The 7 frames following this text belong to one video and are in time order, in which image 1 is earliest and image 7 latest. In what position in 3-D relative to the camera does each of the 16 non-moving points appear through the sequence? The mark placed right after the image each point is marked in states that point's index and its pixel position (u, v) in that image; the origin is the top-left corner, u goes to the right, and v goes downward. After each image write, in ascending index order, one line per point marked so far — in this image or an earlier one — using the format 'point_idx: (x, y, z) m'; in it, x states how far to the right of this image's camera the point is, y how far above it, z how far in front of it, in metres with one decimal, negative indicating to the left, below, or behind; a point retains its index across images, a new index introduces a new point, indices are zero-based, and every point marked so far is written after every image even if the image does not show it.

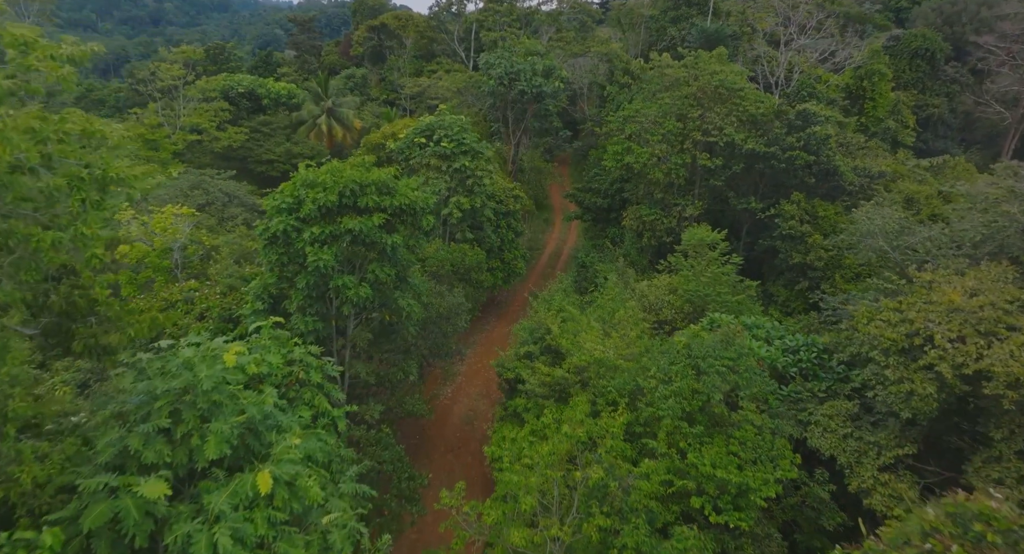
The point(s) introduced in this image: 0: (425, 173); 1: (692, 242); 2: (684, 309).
0: (-2.9, +3.4, +19.9) m
1: (+5.6, +1.1, +18.8) m
2: (+4.9, -0.9, +17.2) m
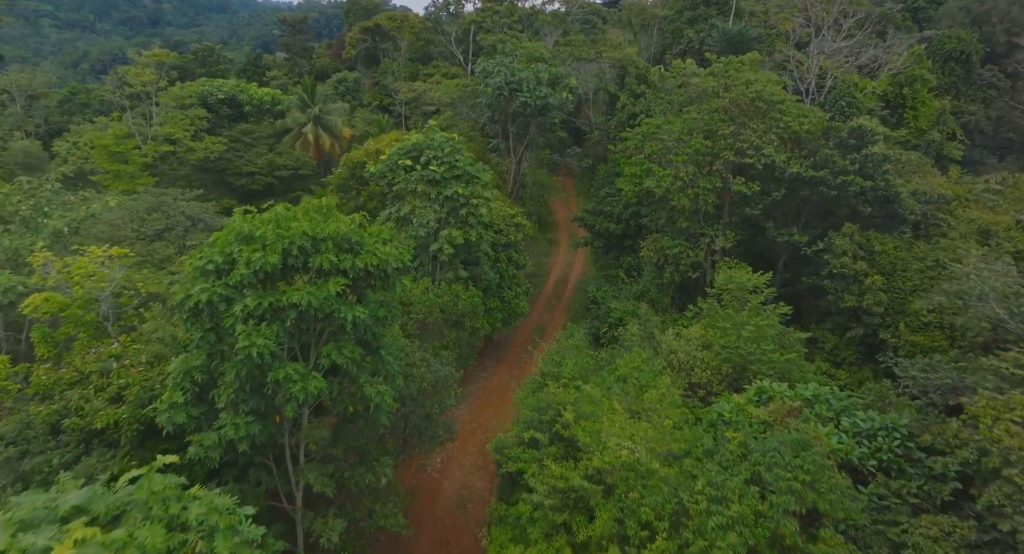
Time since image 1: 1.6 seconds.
0: (-2.9, +2.1, +16.9) m
1: (+5.7, -0.2, +15.8) m
2: (+5.0, -2.2, +14.2) m
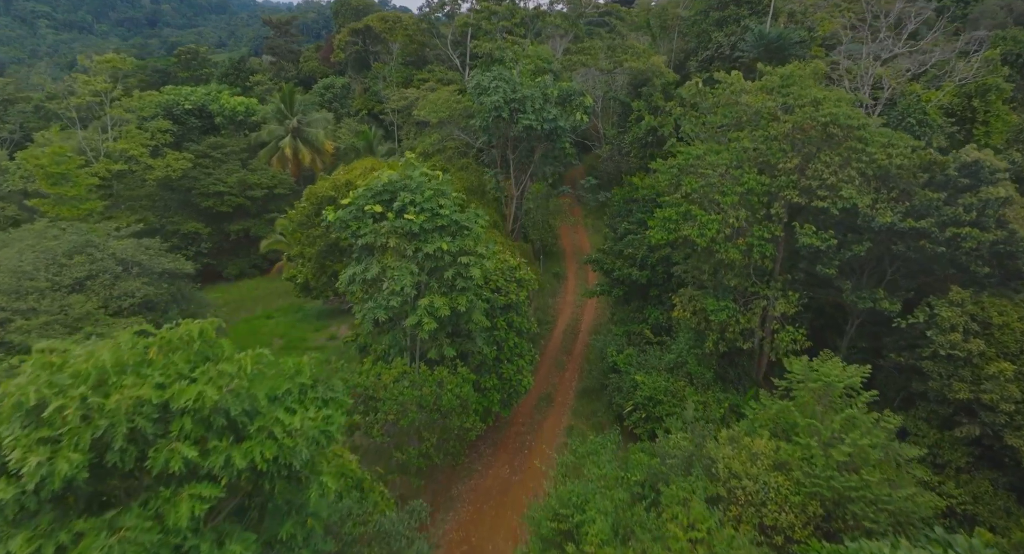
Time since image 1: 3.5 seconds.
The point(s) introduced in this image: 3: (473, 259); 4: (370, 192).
0: (-2.8, +0.4, +12.9) m
1: (+5.7, -1.9, +11.7) m
2: (+5.0, -4.0, +10.1) m
3: (-0.8, +0.4, +13.1) m
4: (-3.2, +1.9, +13.3) m
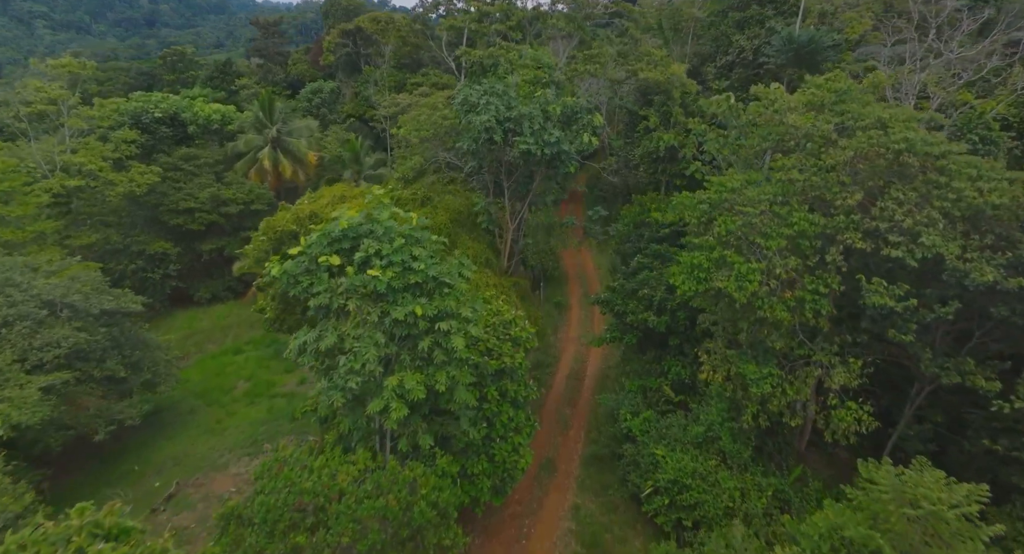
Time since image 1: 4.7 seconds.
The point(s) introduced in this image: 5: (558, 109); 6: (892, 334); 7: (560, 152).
0: (-3.0, -0.8, +10.1) m
1: (+5.6, -3.1, +8.9) m
2: (+4.9, -5.2, +7.3) m
3: (-1.0, -0.8, +10.4) m
4: (-3.3, +0.7, +10.5) m
5: (+1.0, +3.8, +13.5) m
6: (+7.1, -1.1, +11.2) m
7: (+1.1, +2.8, +13.5) m
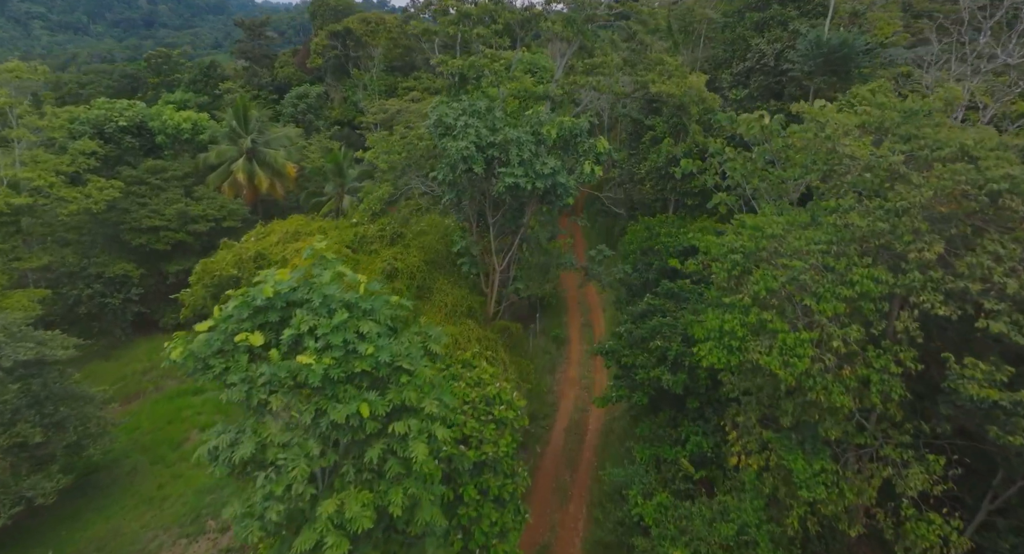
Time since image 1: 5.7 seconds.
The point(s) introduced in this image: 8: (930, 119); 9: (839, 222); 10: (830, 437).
0: (-3.2, -1.9, +7.6) m
1: (+5.3, -4.2, +6.4) m
2: (+4.6, -6.3, +4.8) m
3: (-1.2, -1.9, +7.8) m
4: (-3.6, -0.4, +8.0) m
5: (+0.8, +2.7, +11.0) m
6: (+6.8, -2.2, +8.6) m
7: (+0.8, +1.7, +11.0) m
8: (+7.1, +2.7, +10.1) m
9: (+5.3, +0.9, +9.6) m
10: (+4.9, -2.5, +9.3) m
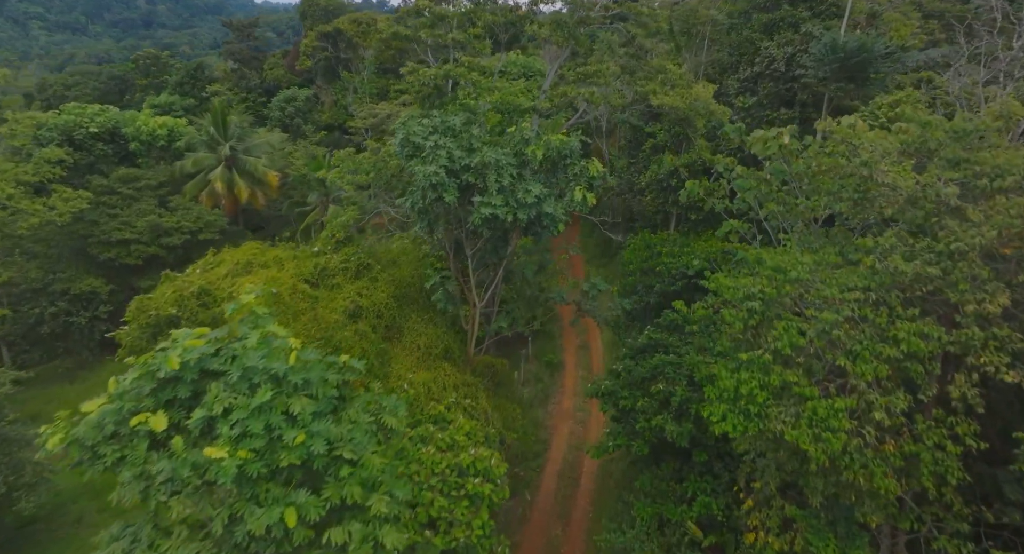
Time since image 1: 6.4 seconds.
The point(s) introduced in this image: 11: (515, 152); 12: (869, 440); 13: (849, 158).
0: (-3.6, -2.6, +6.0) m
1: (+5.0, -5.0, +4.8) m
2: (+4.3, -7.0, +3.2) m
3: (-1.6, -2.6, +6.2) m
4: (-3.9, -1.1, +6.4) m
5: (+0.4, +2.0, +9.4) m
6: (+6.5, -2.9, +7.0) m
7: (+0.5, +1.0, +9.4) m
8: (+6.8, +2.0, +8.5) m
9: (+4.9, +0.2, +8.0) m
10: (+4.6, -3.2, +7.7) m
11: (+0.1, +2.0, +9.5) m
12: (+4.4, -2.0, +7.4) m
13: (+5.3, +1.9, +9.3) m
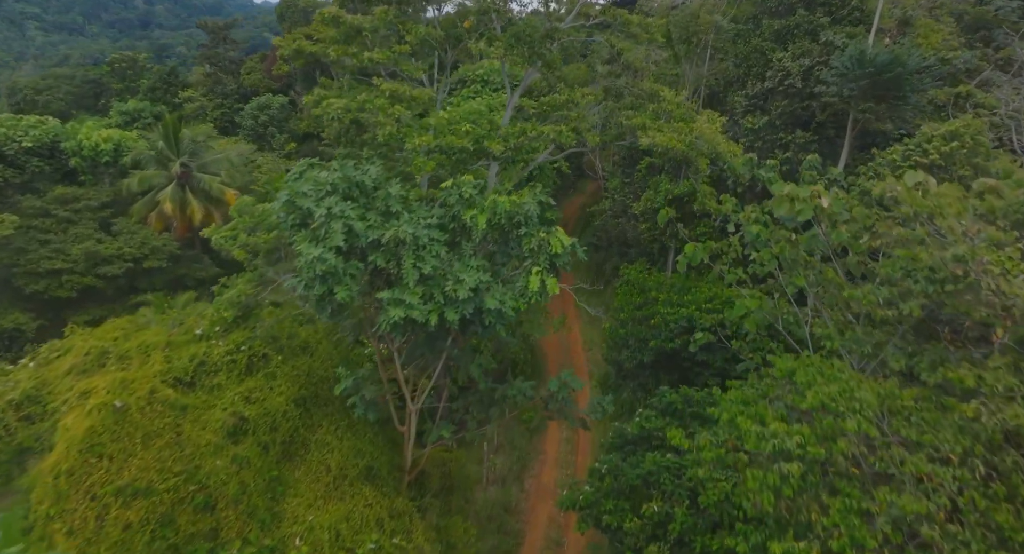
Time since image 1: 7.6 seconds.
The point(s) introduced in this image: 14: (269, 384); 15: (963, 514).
0: (-4.4, -4.0, +3.2) m
1: (+4.2, -6.3, +2.0) m
2: (+3.5, -8.3, +0.4) m
3: (-2.4, -3.9, +3.4) m
4: (-4.7, -2.4, +3.6) m
5: (-0.4, +0.7, +6.6) m
6: (+5.7, -4.2, +4.2) m
7: (-0.3, -0.3, +6.6) m
8: (+6.0, +0.6, +5.7) m
9: (+4.1, -1.1, +5.2) m
10: (+3.8, -4.6, +4.9) m
11: (-0.7, +0.7, +6.7) m
12: (+3.6, -3.4, +4.6) m
13: (+4.5, +0.5, +6.5) m
14: (-3.6, -1.5, +8.8) m
15: (+3.8, -2.0, +4.9) m
